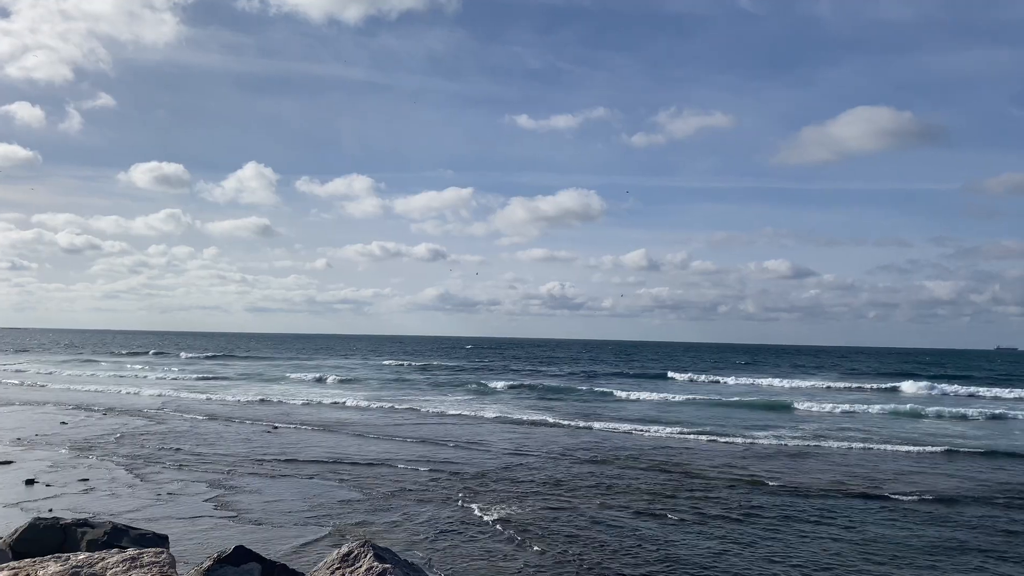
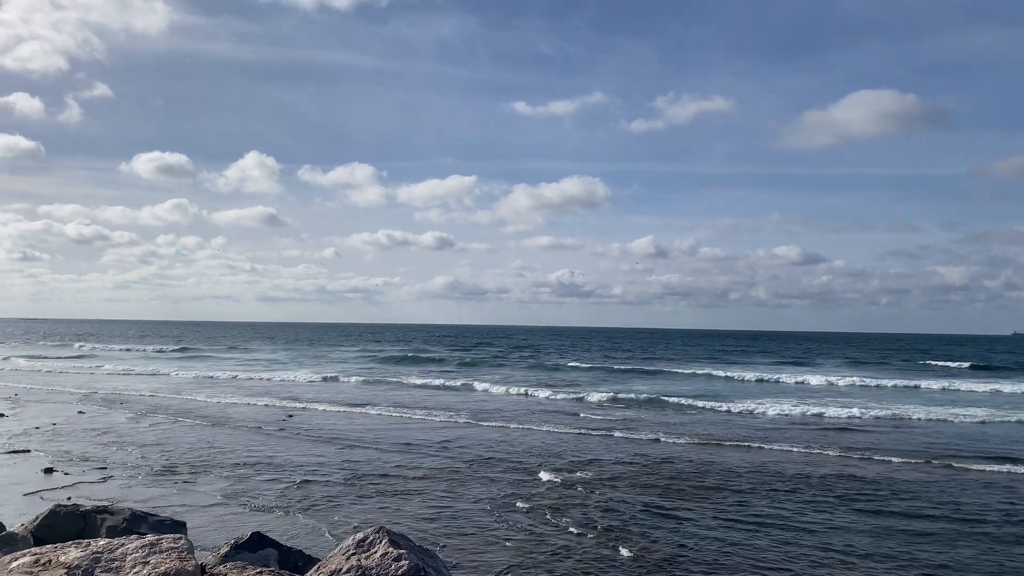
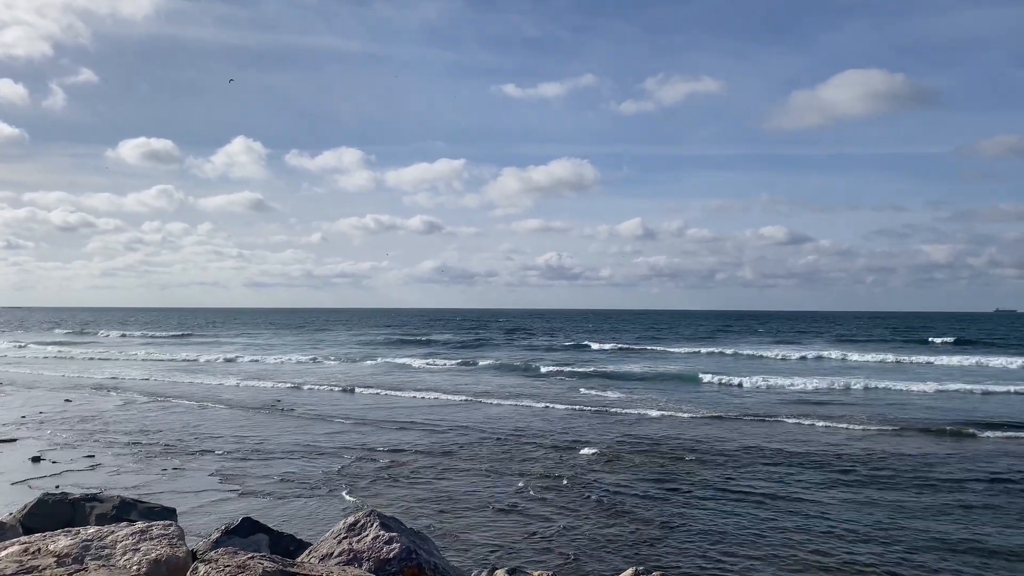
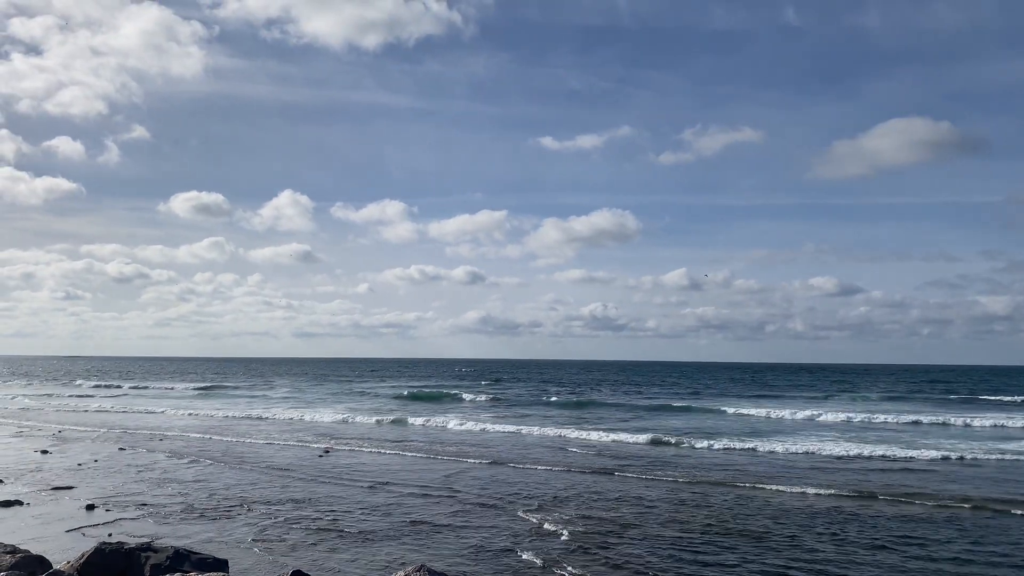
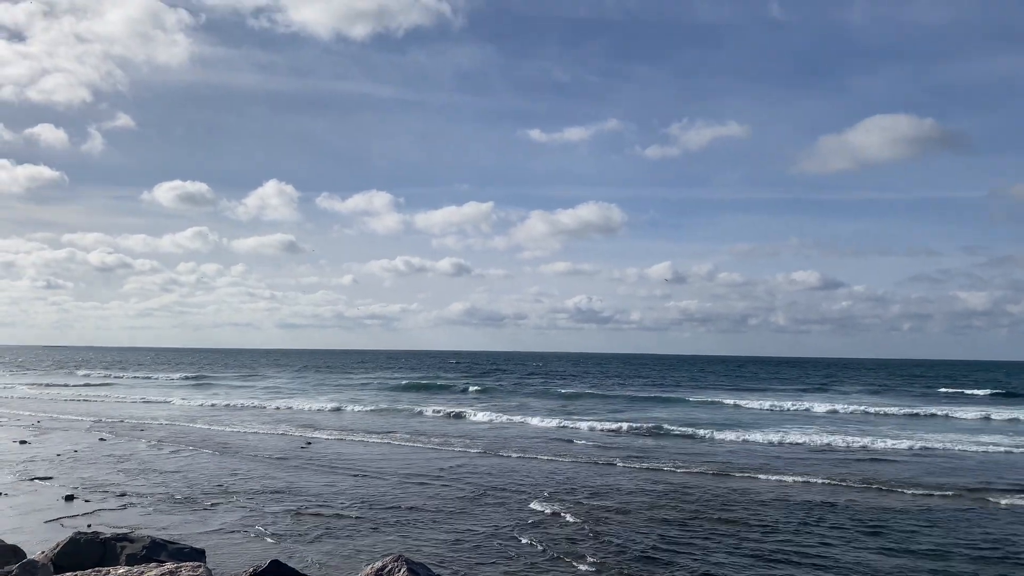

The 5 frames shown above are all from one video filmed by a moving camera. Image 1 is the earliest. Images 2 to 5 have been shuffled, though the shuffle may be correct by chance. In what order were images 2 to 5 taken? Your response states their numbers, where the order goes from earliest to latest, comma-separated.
3, 2, 5, 4
